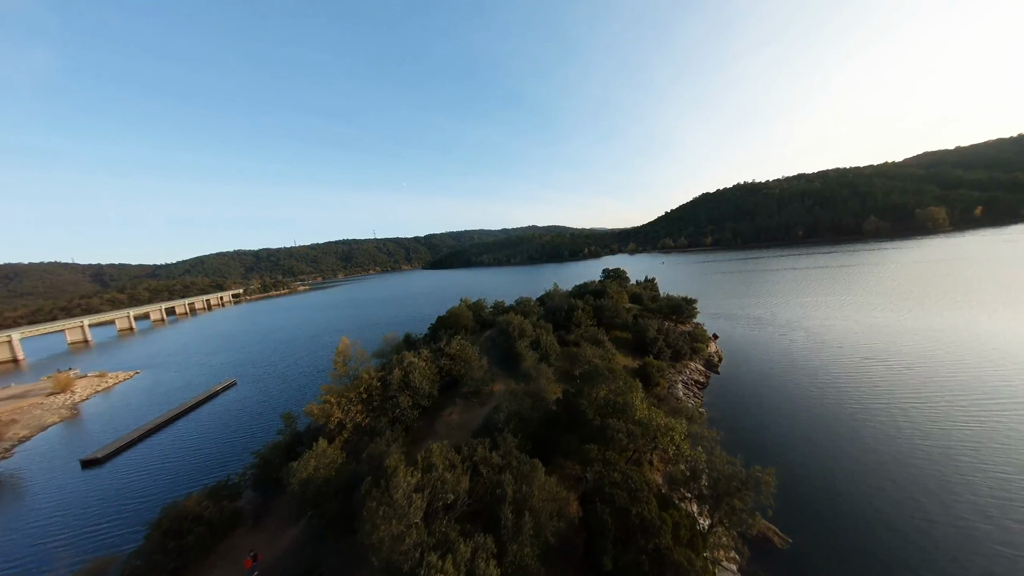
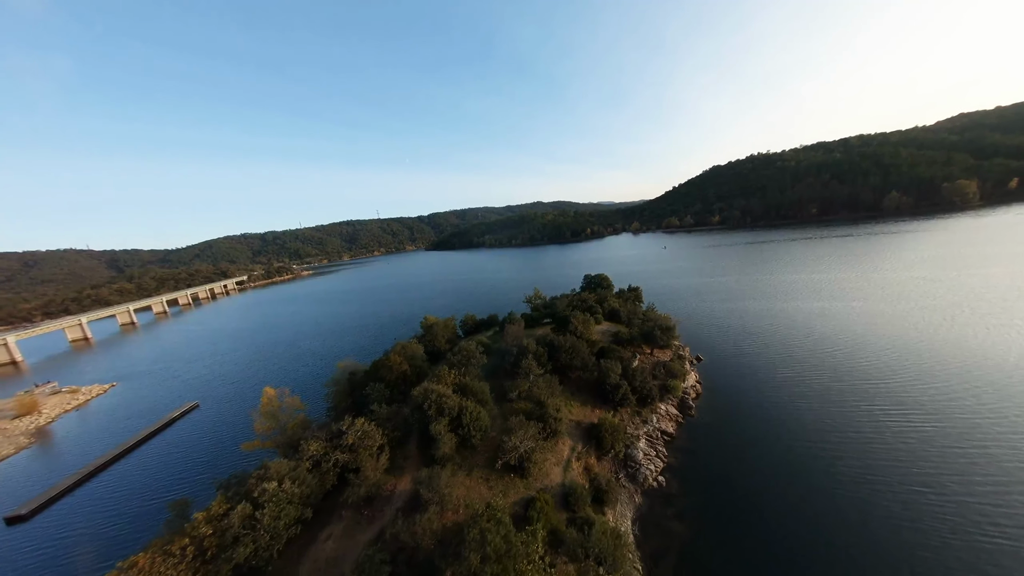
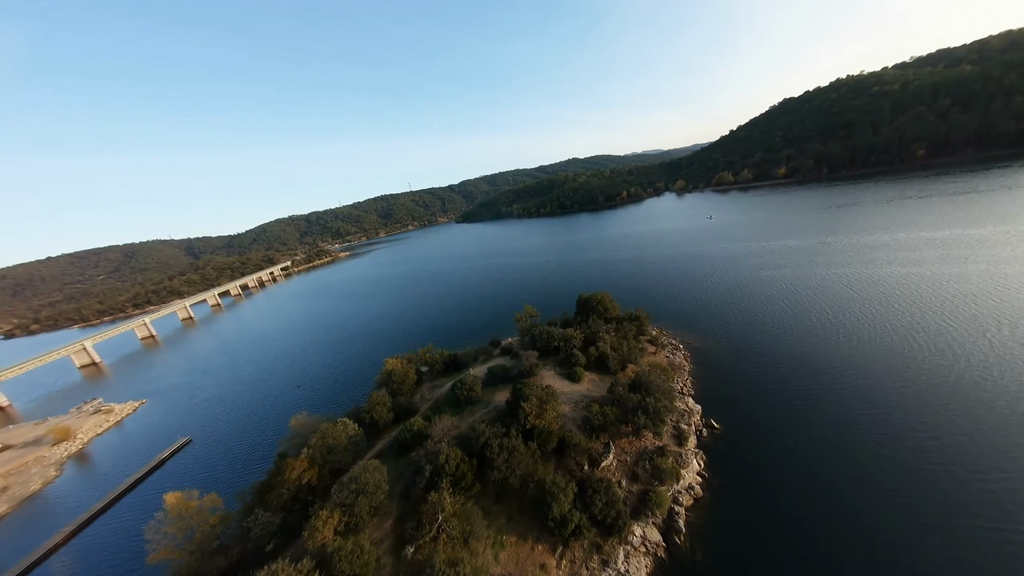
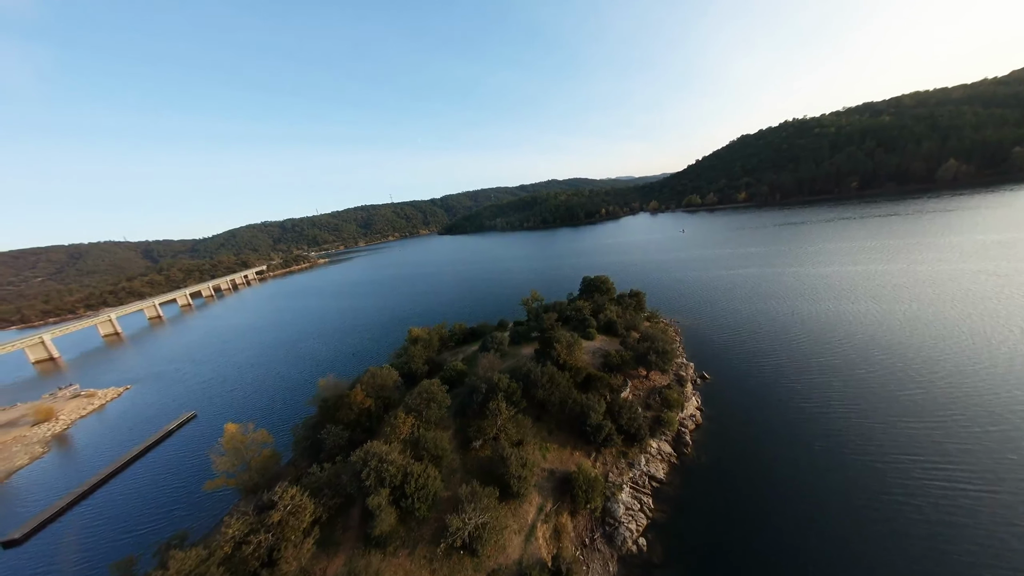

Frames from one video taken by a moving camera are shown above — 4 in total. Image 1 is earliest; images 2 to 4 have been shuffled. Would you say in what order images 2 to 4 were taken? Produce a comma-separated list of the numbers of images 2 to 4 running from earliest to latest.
2, 4, 3
